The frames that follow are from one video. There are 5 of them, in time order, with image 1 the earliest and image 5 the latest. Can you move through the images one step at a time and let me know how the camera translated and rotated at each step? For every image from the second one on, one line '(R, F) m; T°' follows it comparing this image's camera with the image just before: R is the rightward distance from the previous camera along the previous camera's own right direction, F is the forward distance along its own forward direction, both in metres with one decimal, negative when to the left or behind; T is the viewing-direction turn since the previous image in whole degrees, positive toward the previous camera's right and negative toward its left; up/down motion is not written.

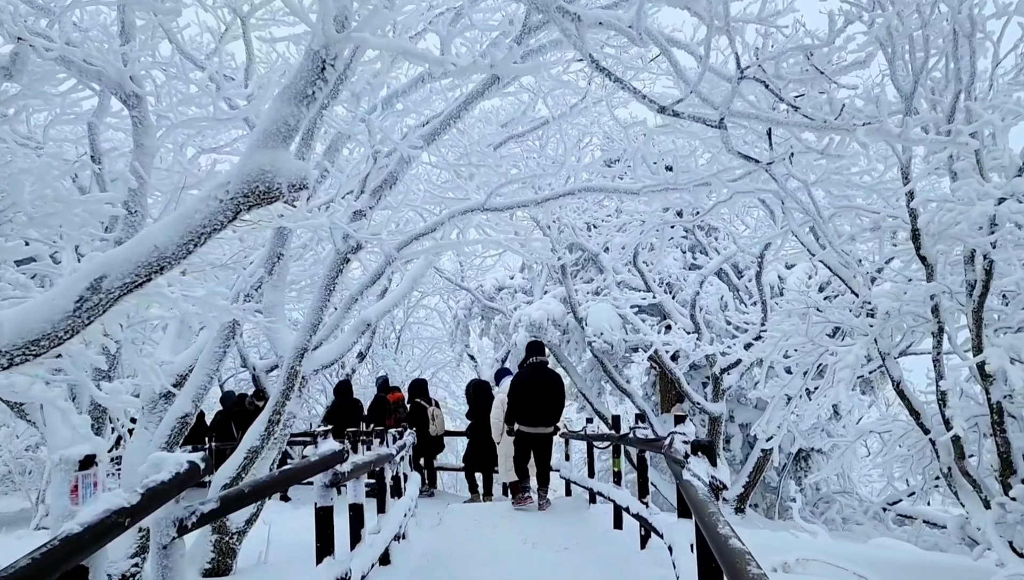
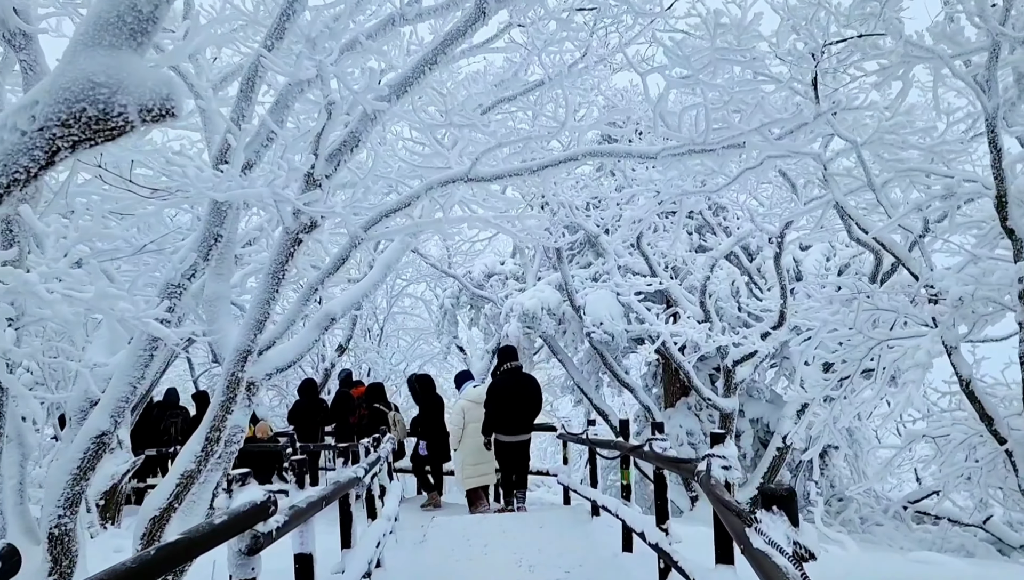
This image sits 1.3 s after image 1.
(0.0, +0.9) m; +1°
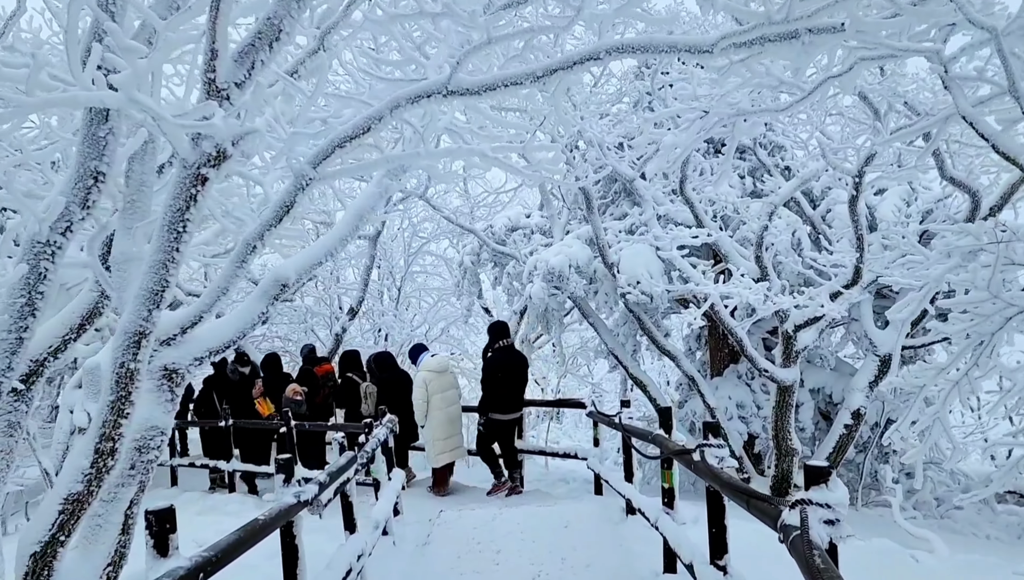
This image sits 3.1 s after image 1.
(+0.2, +1.2) m; -3°
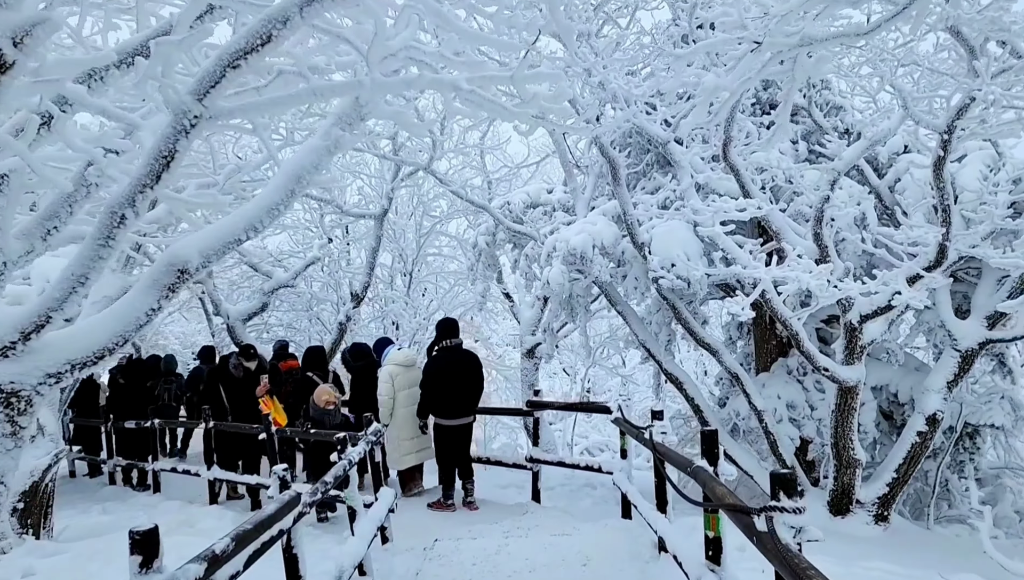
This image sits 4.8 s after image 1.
(+0.2, +1.1) m; -2°
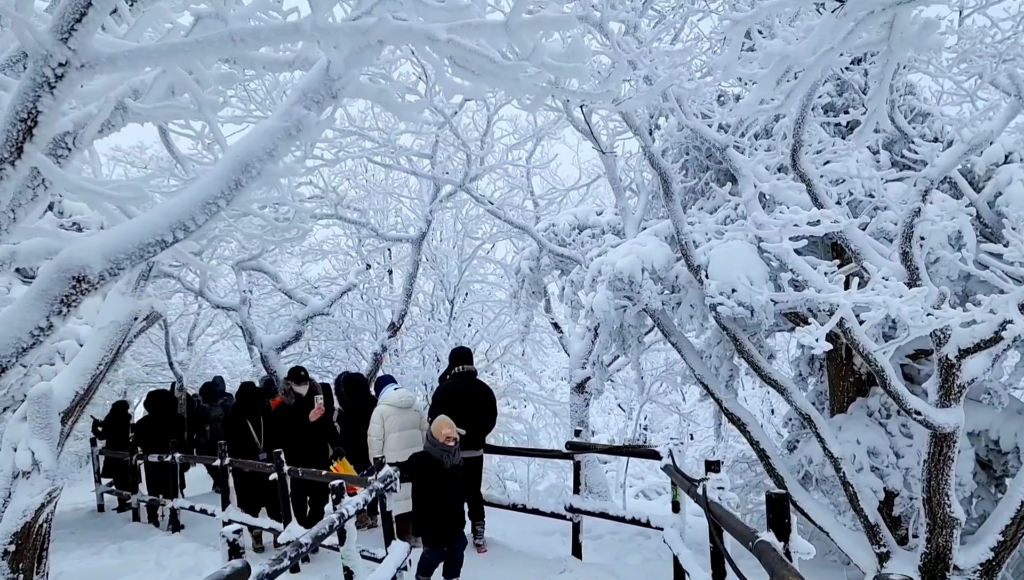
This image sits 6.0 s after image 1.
(+0.2, +0.7) m; -4°
